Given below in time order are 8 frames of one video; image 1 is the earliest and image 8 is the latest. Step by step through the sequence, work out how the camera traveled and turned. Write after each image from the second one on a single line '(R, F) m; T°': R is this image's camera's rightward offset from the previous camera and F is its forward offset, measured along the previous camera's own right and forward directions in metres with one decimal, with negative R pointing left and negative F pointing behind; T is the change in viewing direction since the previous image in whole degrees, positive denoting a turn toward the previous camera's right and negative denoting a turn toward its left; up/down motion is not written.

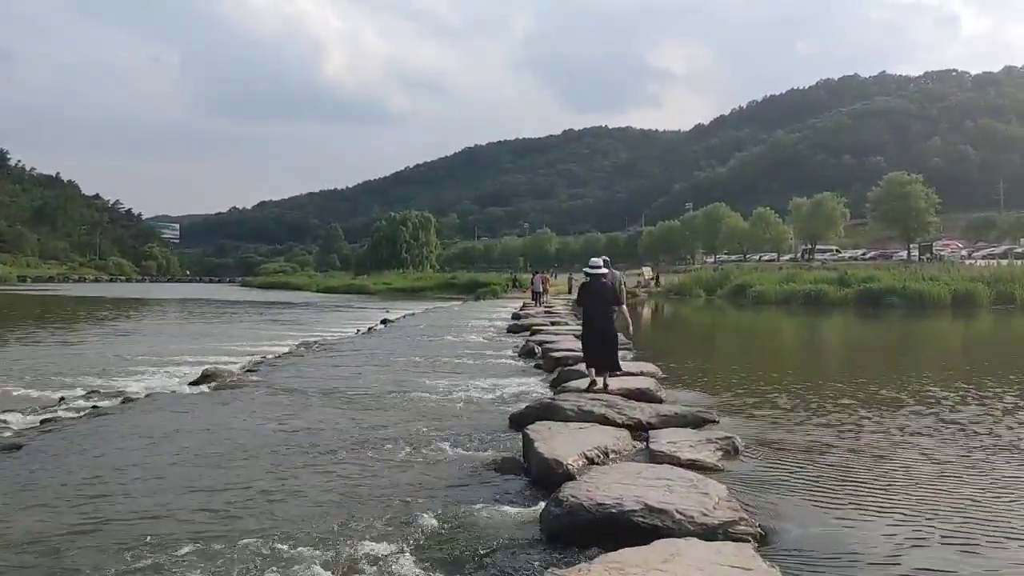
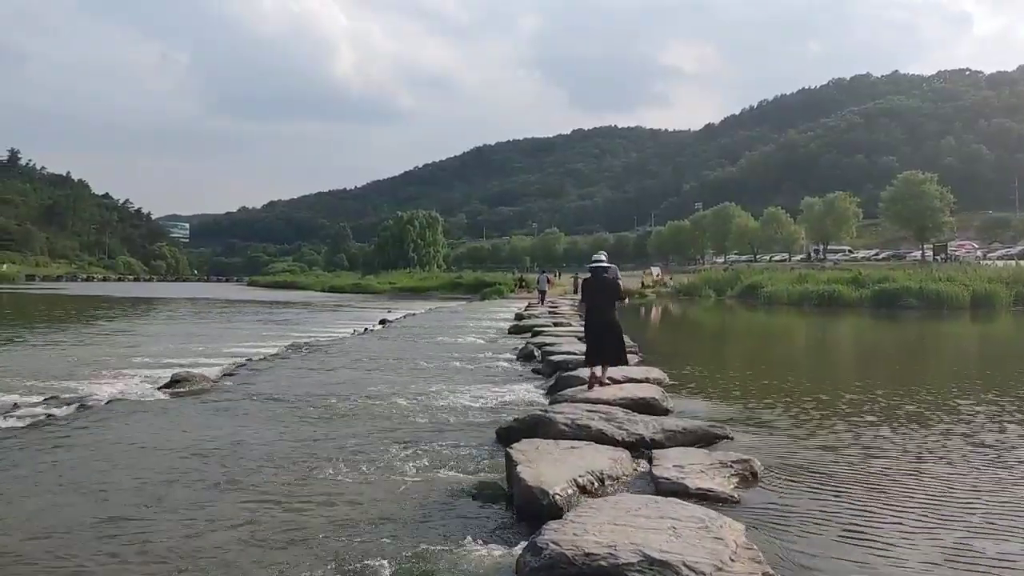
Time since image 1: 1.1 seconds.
(+0.2, +0.9) m; -1°
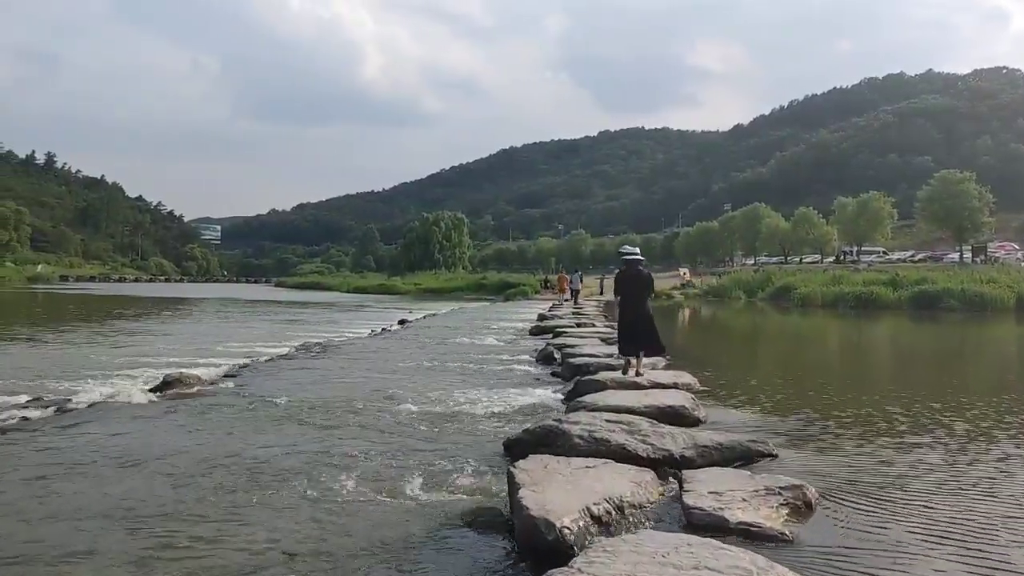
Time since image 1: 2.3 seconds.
(+0.1, +0.9) m; -2°
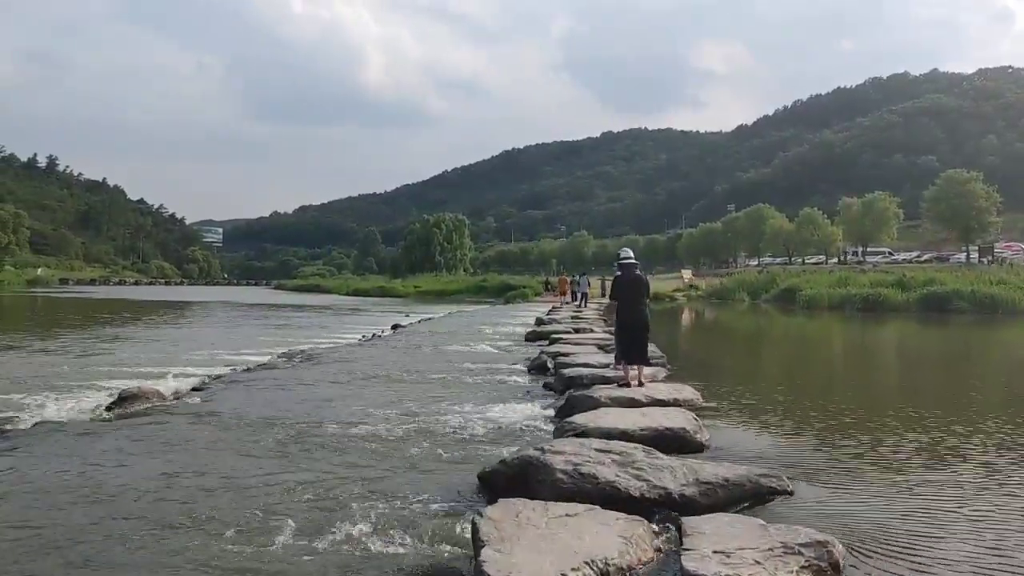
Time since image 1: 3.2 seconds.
(+0.2, +0.8) m; 0°
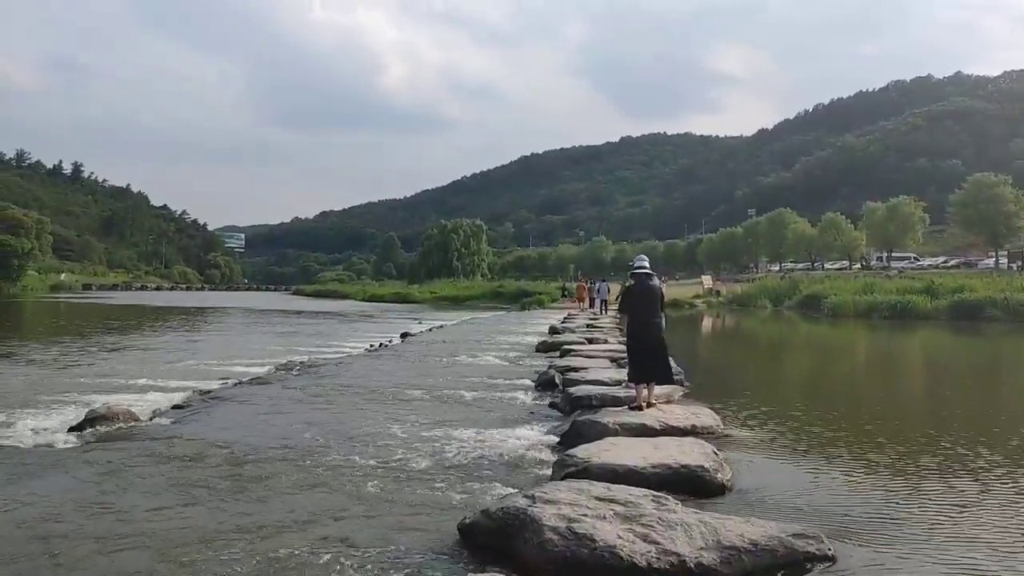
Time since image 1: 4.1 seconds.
(+0.2, +0.8) m; -1°
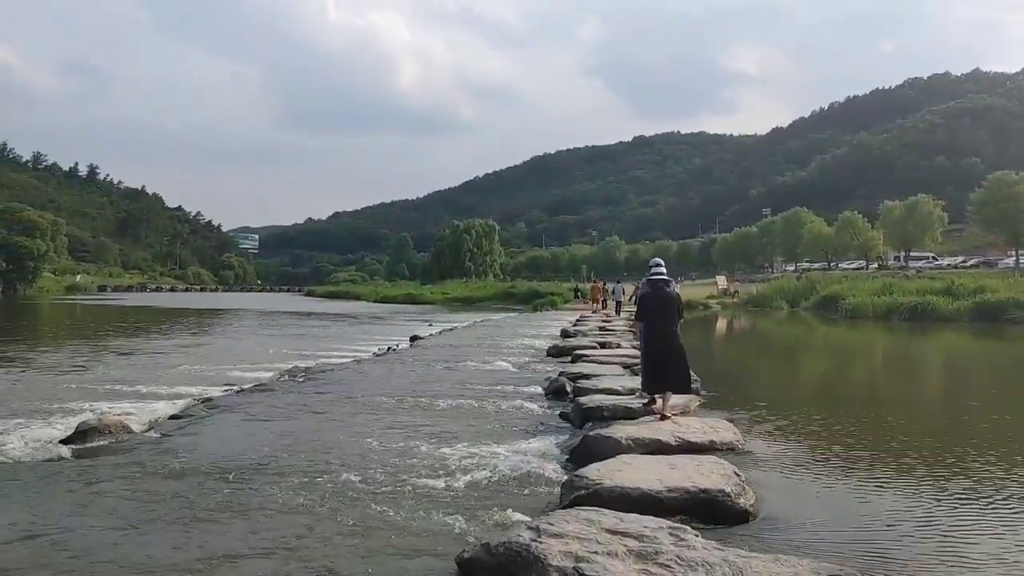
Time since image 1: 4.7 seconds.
(+0.1, +0.4) m; -1°
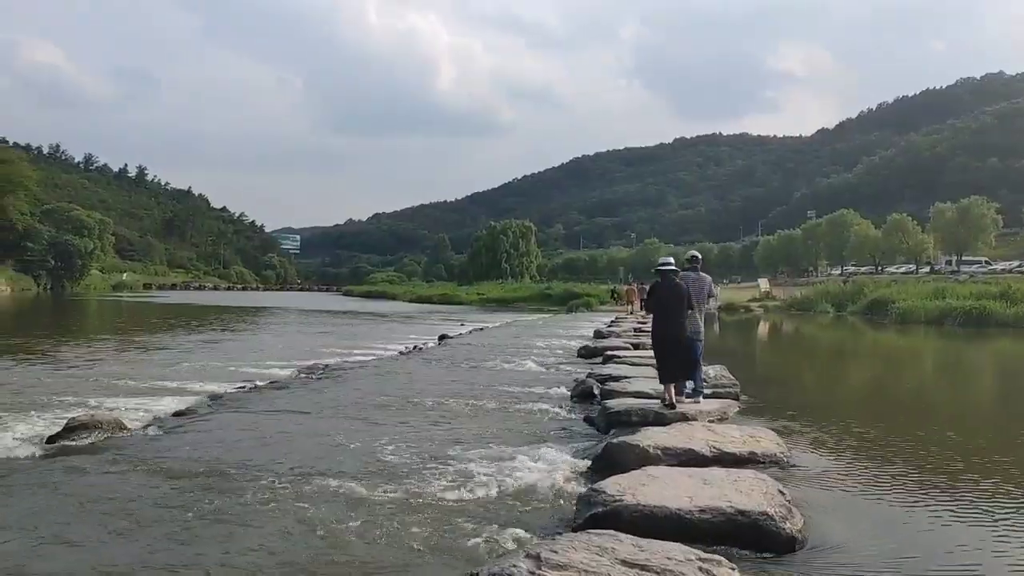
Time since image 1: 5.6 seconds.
(+0.2, +0.7) m; -3°
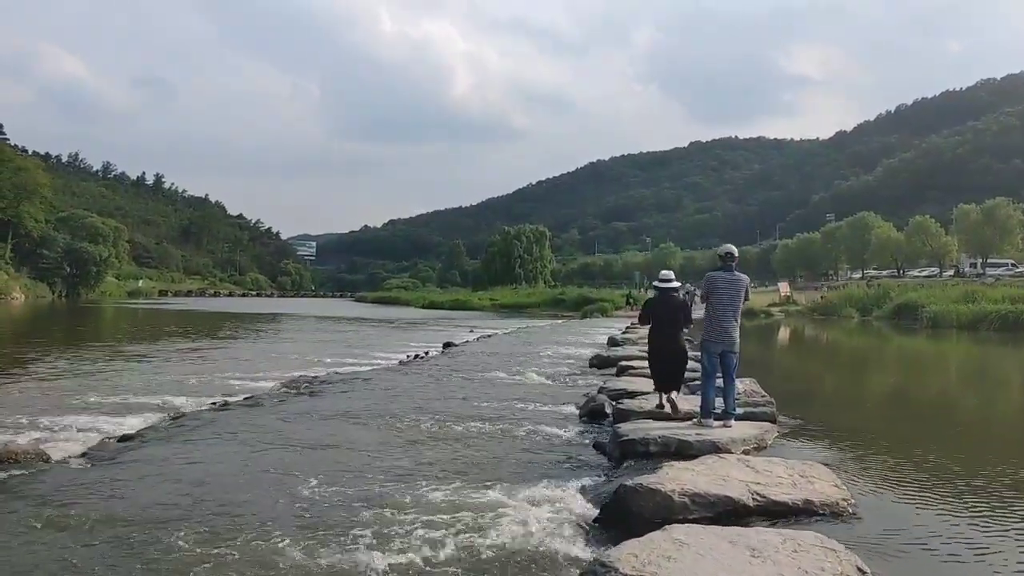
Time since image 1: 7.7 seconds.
(+0.2, +1.3) m; -1°
